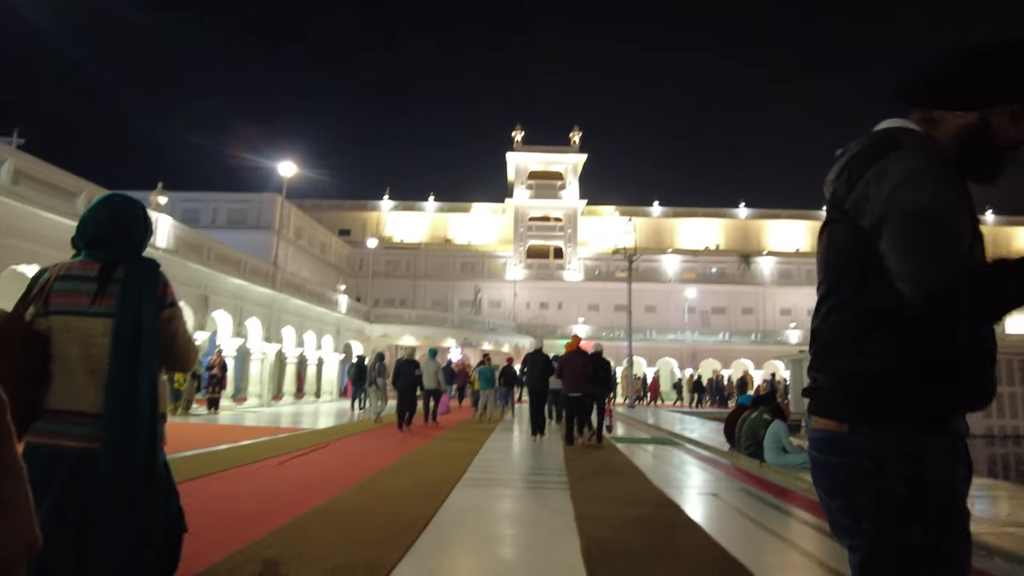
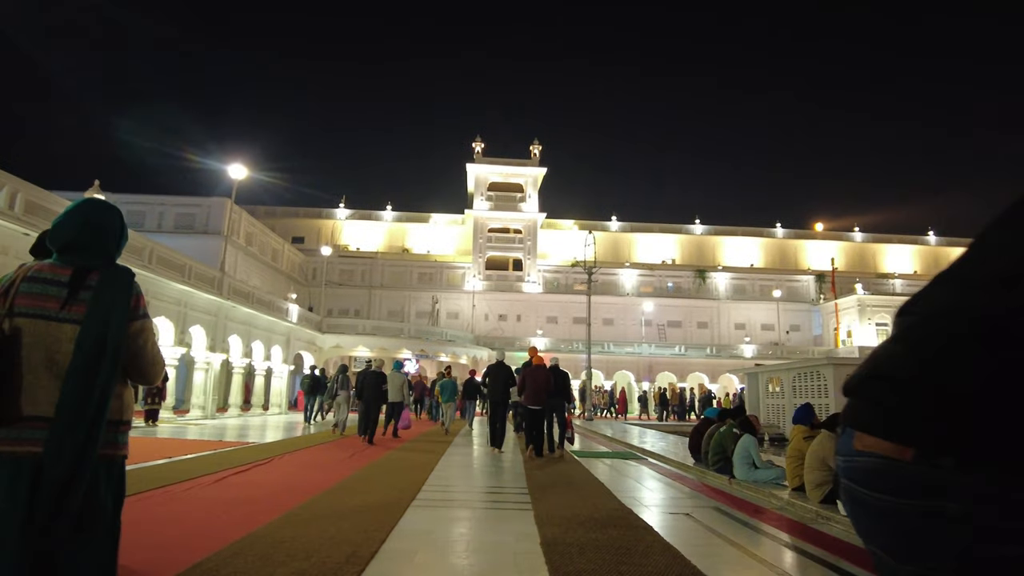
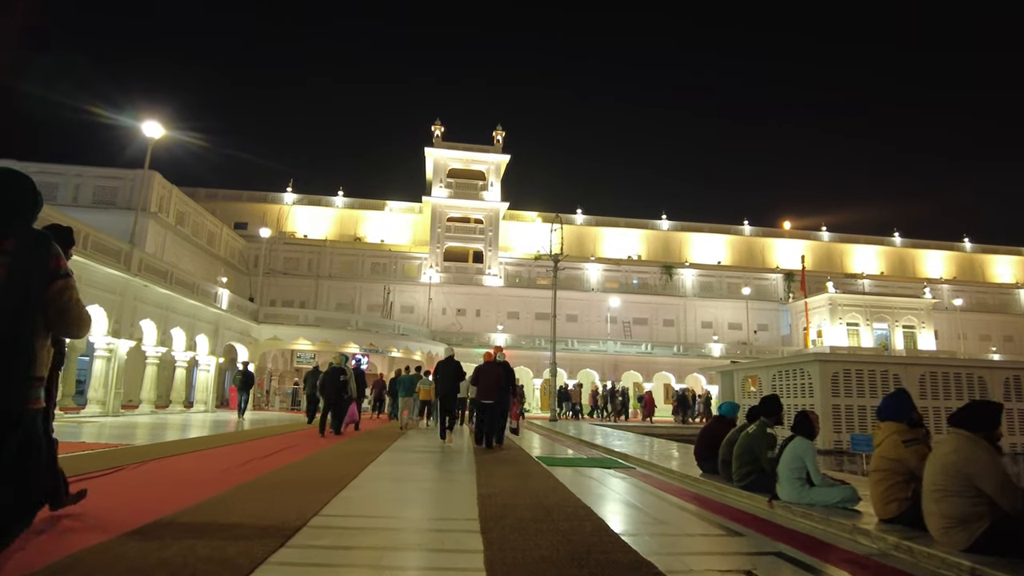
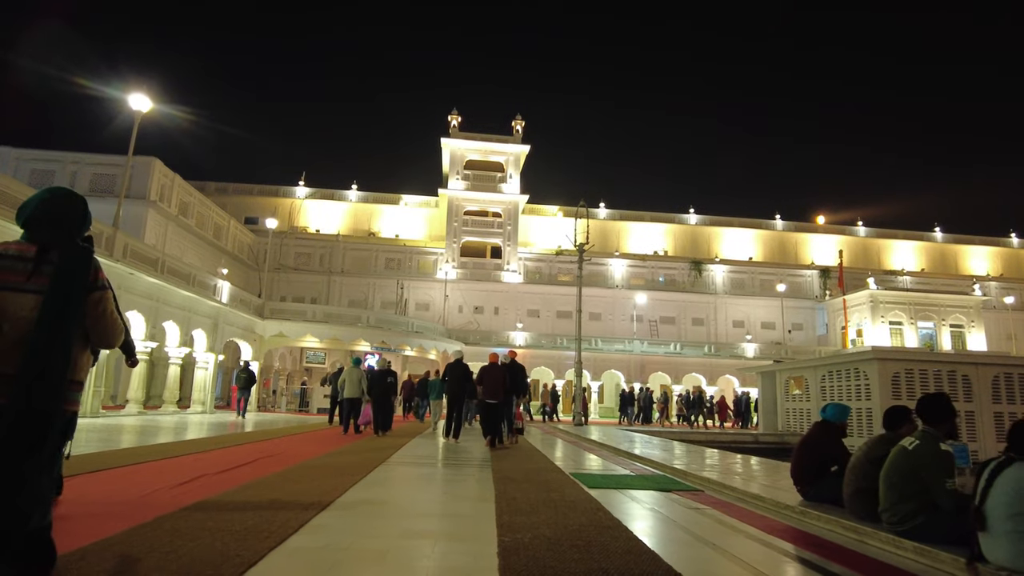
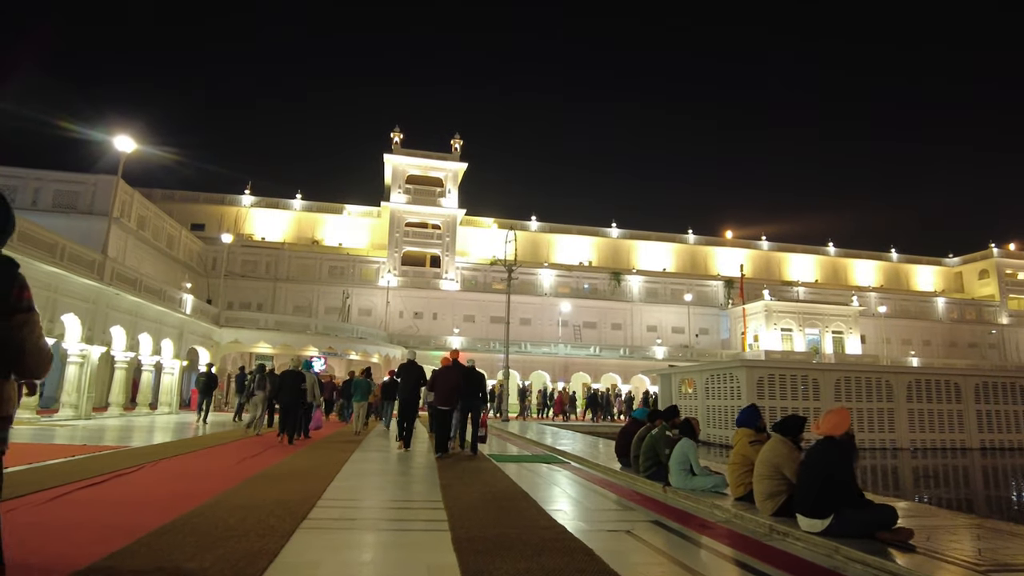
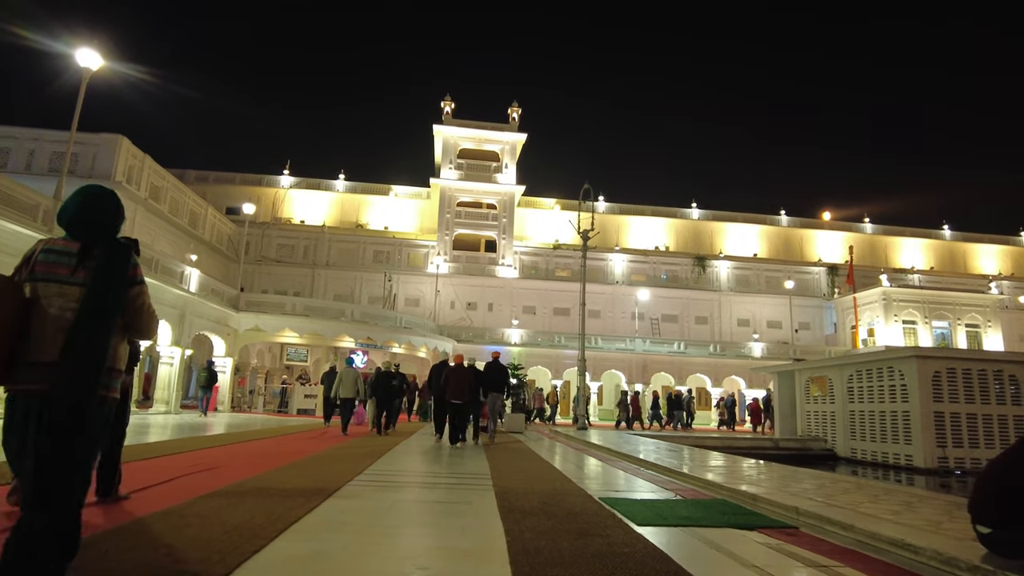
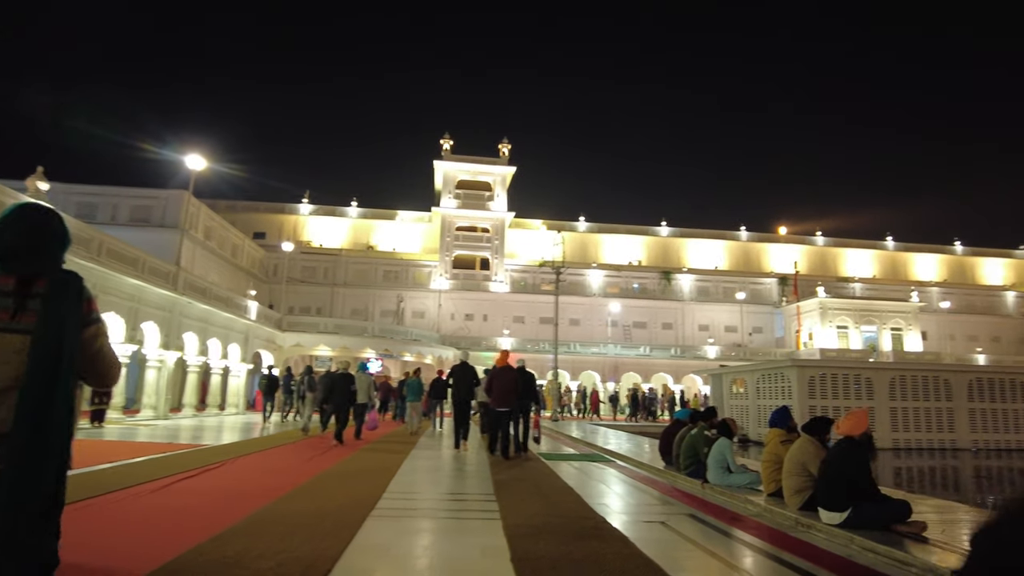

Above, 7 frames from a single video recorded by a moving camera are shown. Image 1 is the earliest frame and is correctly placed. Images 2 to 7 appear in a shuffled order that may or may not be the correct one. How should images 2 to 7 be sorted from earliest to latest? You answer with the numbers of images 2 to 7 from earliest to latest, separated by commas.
2, 7, 5, 3, 4, 6
